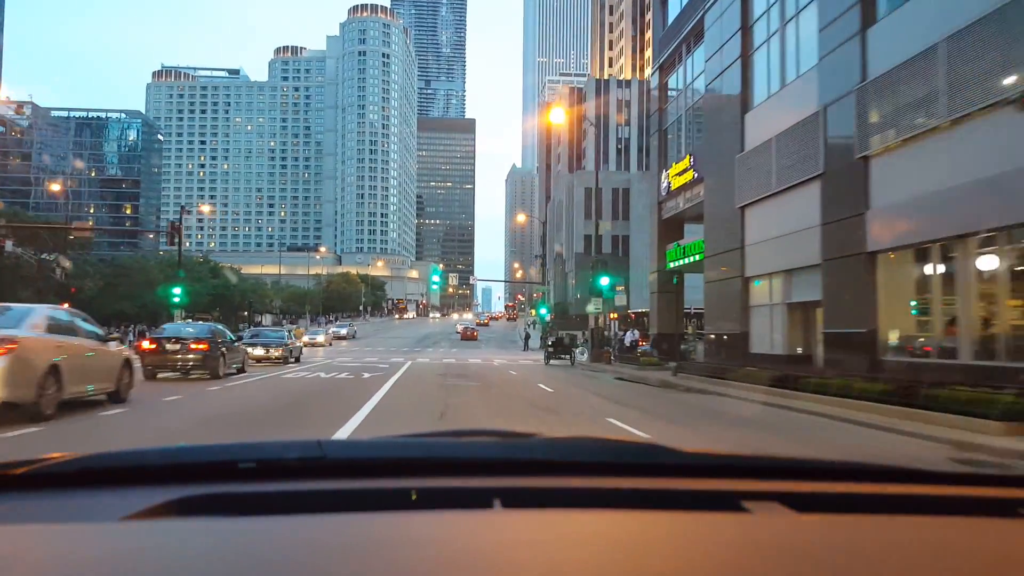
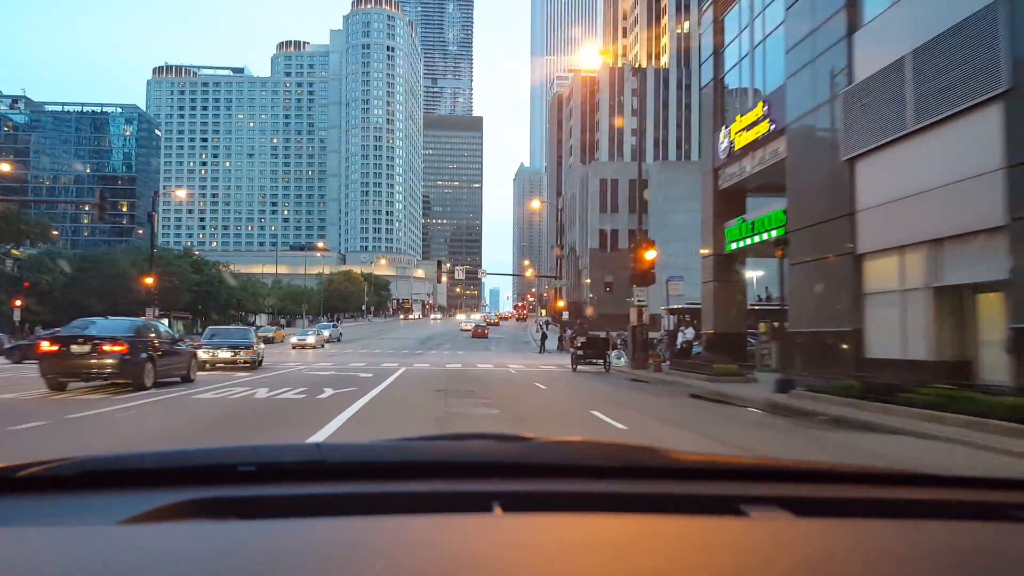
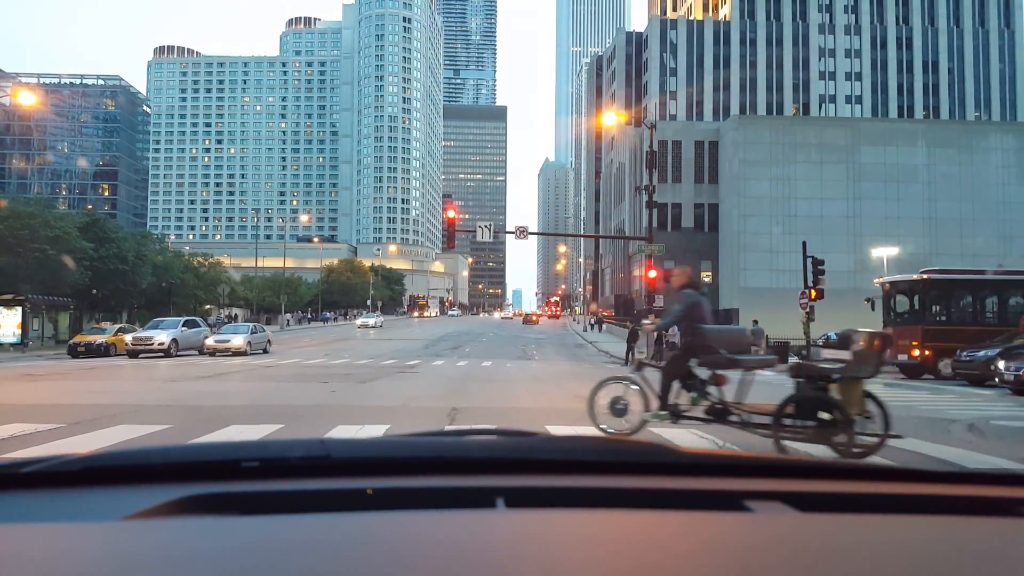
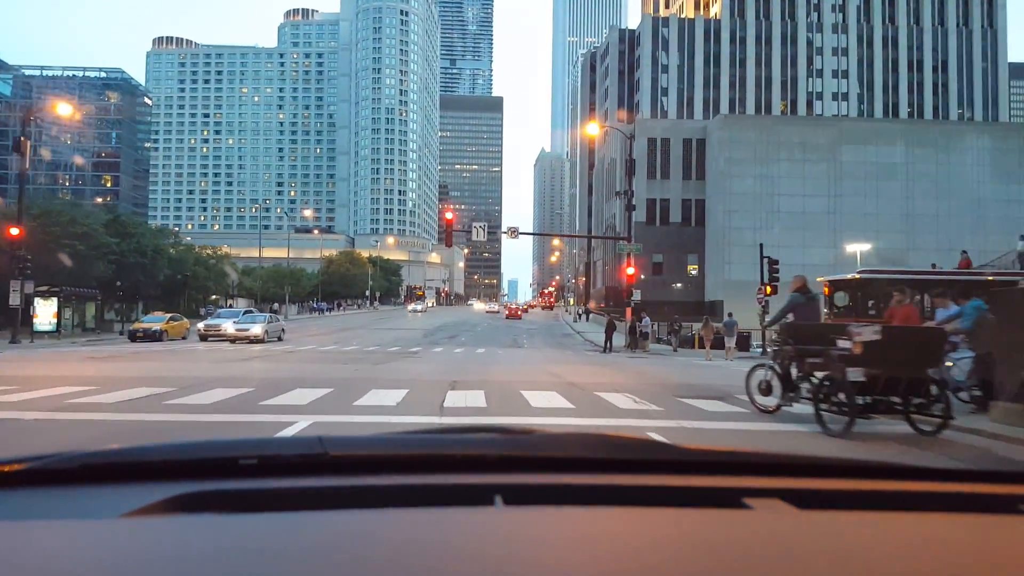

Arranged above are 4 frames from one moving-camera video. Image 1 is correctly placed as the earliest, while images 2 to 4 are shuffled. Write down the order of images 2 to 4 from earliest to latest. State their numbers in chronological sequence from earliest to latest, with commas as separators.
2, 4, 3
